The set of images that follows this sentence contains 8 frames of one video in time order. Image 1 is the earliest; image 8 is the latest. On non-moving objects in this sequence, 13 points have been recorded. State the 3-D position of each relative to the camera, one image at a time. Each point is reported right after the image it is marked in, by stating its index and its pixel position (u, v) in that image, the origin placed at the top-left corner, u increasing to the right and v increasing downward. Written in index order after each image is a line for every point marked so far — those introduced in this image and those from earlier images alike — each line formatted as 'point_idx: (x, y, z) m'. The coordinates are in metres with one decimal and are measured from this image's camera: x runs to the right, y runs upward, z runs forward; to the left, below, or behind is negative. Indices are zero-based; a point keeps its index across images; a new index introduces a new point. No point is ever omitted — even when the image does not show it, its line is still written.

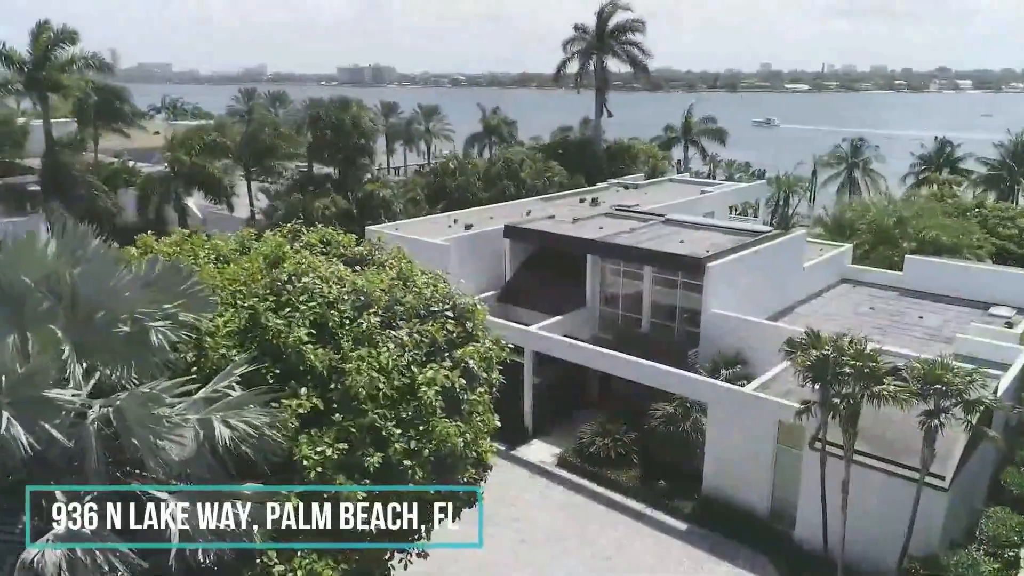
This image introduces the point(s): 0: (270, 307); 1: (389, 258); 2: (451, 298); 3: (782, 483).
0: (-3.5, -0.3, +11.2) m
1: (-2.3, +0.7, +14.2) m
2: (-1.0, -0.2, +13.2) m
3: (+6.4, -4.6, +18.4) m
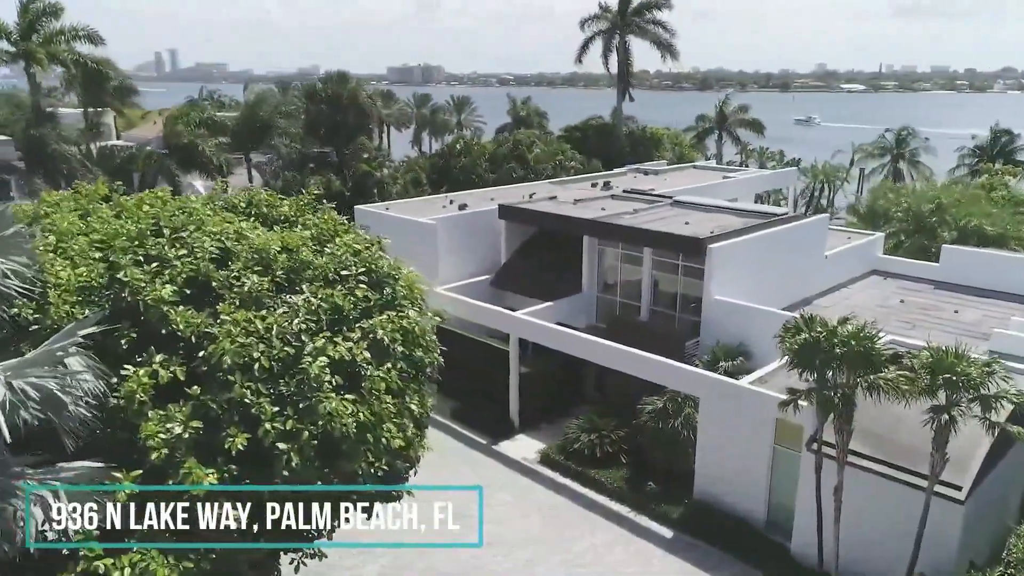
0: (-4.7, +0.3, +9.7) m
1: (-3.2, +1.2, +12.6) m
2: (-2.0, +0.4, +11.5) m
3: (+5.6, -4.2, +16.3) m
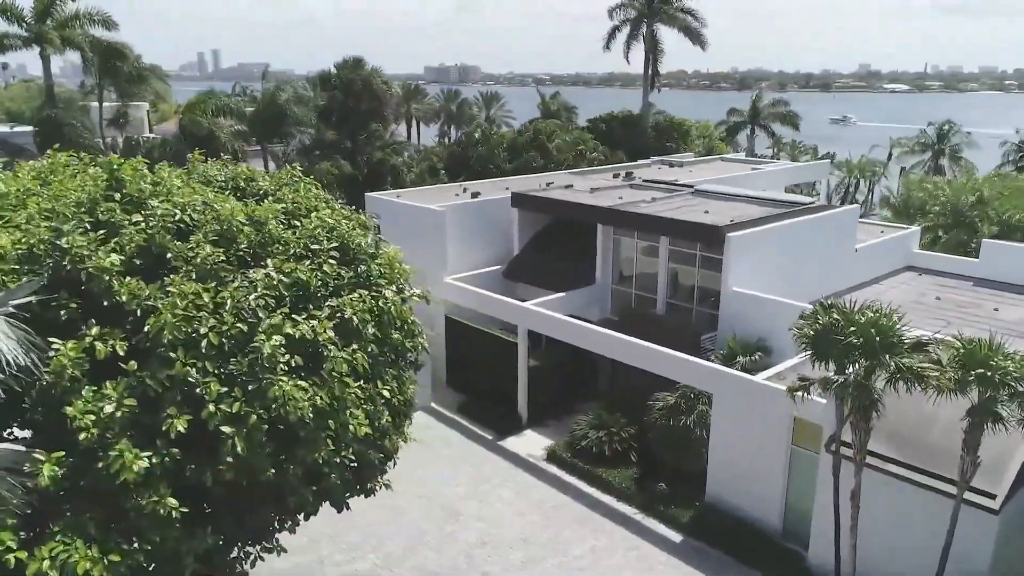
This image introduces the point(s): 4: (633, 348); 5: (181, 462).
0: (-4.9, +0.7, +9.0) m
1: (-3.4, +1.5, +11.8) m
2: (-2.2, +0.7, +10.7) m
3: (+5.5, -4.0, +15.1) m
4: (+2.8, -1.4, +18.2) m
5: (-3.4, -1.8, +8.0) m
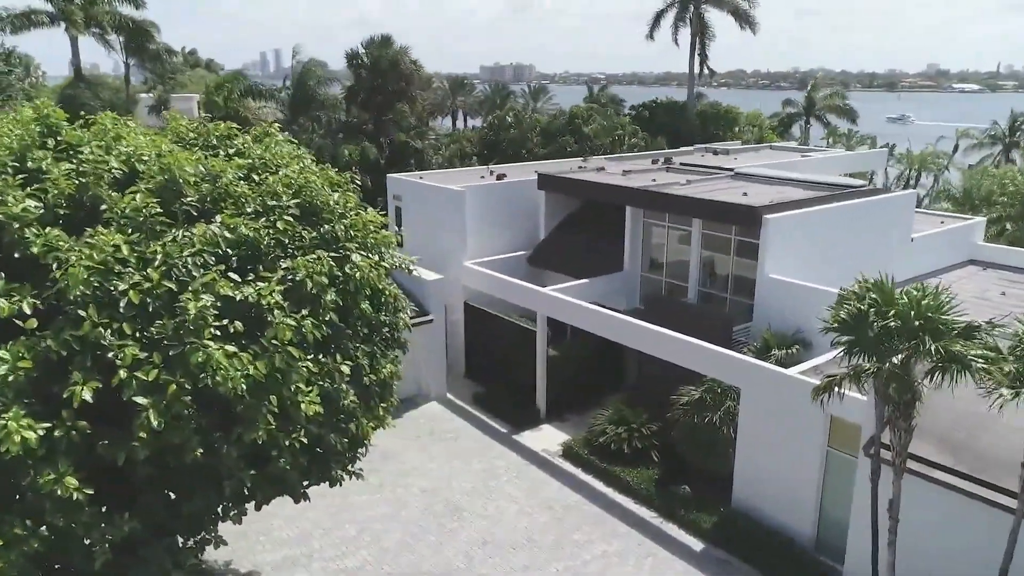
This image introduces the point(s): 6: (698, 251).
0: (-5.2, +1.2, +8.1) m
1: (-3.4, +2.0, +10.8) m
2: (-2.4, +1.1, +9.6) m
3: (+5.5, -3.7, +13.5) m
4: (+3.1, -1.1, +16.8) m
5: (-3.8, -1.3, +7.0) m
6: (+4.7, +0.9, +19.6) m
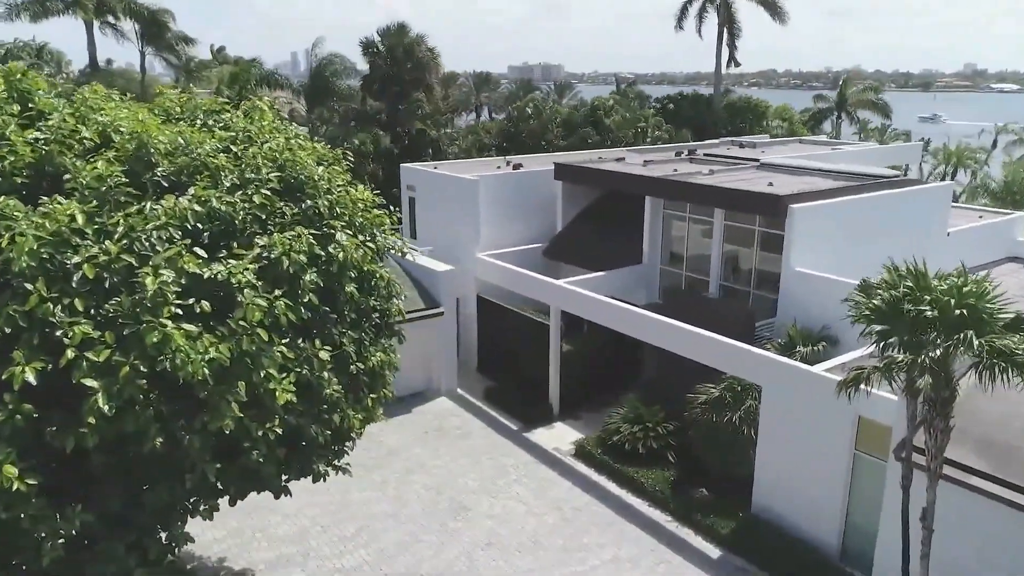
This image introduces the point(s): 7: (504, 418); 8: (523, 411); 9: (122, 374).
0: (-5.2, +1.4, +7.6) m
1: (-3.4, +2.2, +10.2) m
2: (-2.4, +1.3, +9.0) m
3: (+5.6, -3.5, +12.6) m
4: (+3.3, -0.9, +15.9) m
5: (-3.9, -1.1, +6.4) m
6: (+5.0, +1.1, +18.8) m
7: (-0.2, -3.2, +19.2) m
8: (+0.3, -3.0, +19.2) m
9: (-3.2, -0.7, +6.3) m
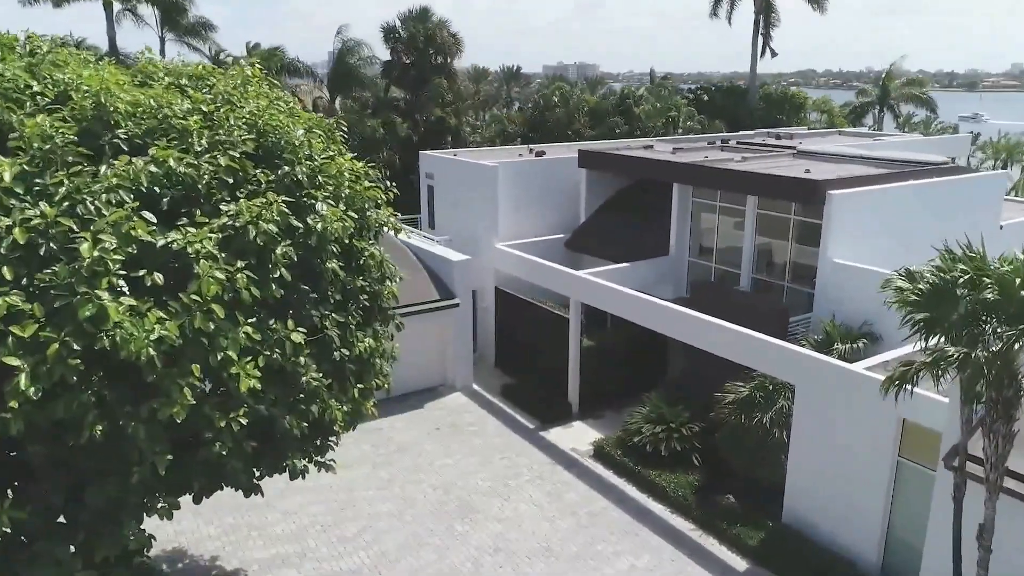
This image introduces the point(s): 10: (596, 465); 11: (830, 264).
0: (-5.3, +1.7, +6.9) m
1: (-3.3, +2.5, +9.4) m
2: (-2.4, +1.6, +8.1) m
3: (+5.7, -3.4, +11.4) m
4: (+3.6, -0.7, +14.8) m
5: (-4.0, -0.8, +5.6) m
6: (+5.4, +1.2, +17.6) m
7: (+0.2, -3.0, +18.2) m
8: (+0.7, -2.8, +18.2) m
9: (-3.3, -0.4, +5.5) m
10: (+1.7, -3.6, +15.8) m
11: (+6.3, +0.5, +15.3) m
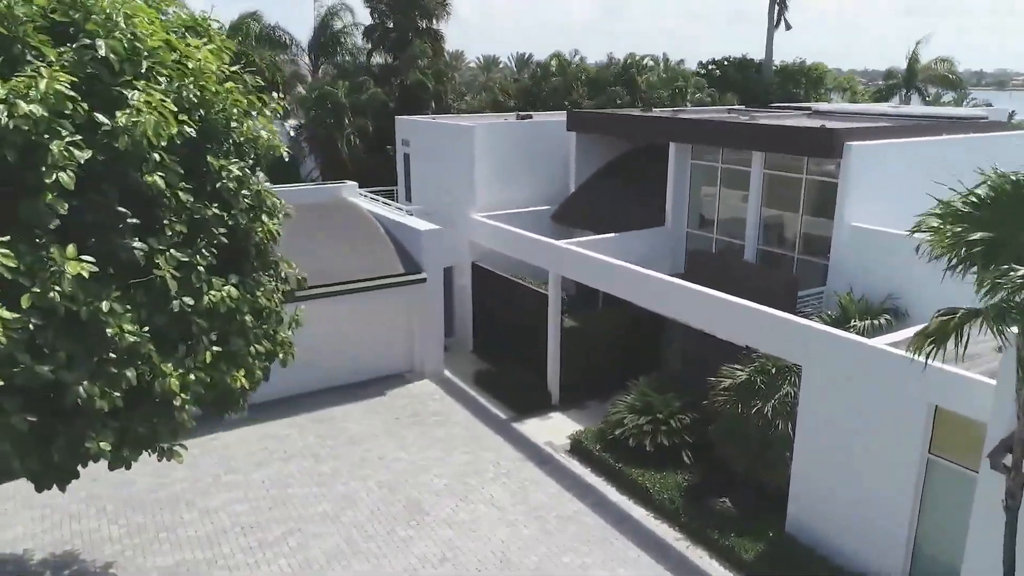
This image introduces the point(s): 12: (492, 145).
0: (-6.1, +2.3, +4.9) m
1: (-4.1, +3.1, +7.4) m
2: (-3.2, +2.1, +6.1) m
3: (+5.0, -2.9, +9.2) m
4: (+2.9, -0.2, +12.7) m
5: (-4.9, -0.2, +3.6) m
6: (+4.9, +1.8, +15.3) m
7: (-0.4, -2.4, +16.1) m
8: (+0.1, -2.3, +16.1) m
9: (-4.2, +0.1, +3.5) m
10: (+1.1, -3.1, +13.7) m
11: (+5.6, +1.0, +13.1) m
12: (-0.5, +3.4, +18.5) m
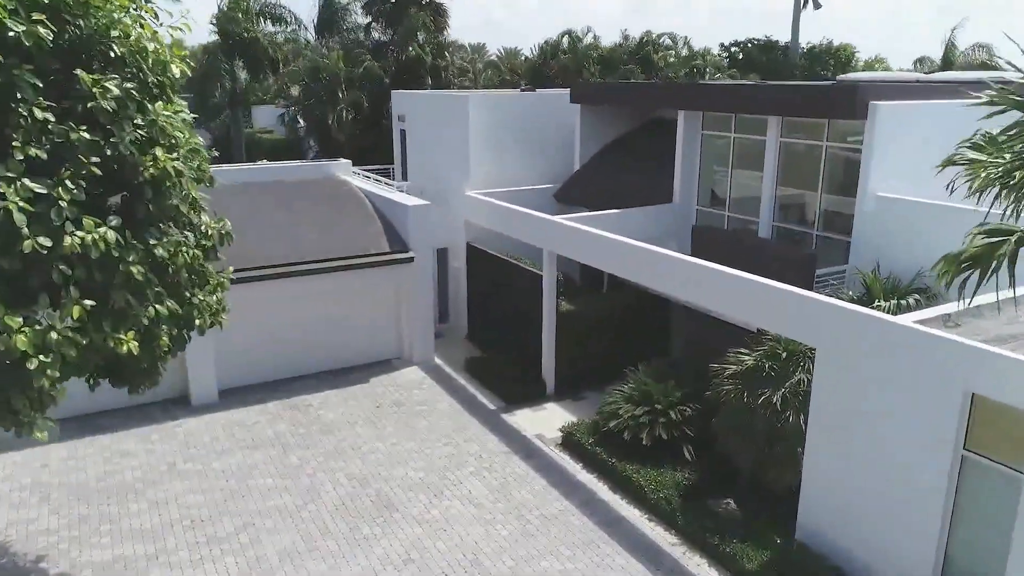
0: (-6.6, +2.7, +3.9) m
1: (-4.5, +3.5, +6.3) m
2: (-3.6, +2.6, +4.9) m
3: (+4.6, -2.5, +7.8) m
4: (+2.7, +0.2, +11.3) m
5: (-5.5, +0.2, +2.6) m
6: (+4.7, +2.1, +14.0) m
7: (-0.5, -2.0, +14.9) m
8: (-0.1, -1.9, +14.9) m
9: (-4.7, +0.6, +2.4) m
10: (+0.8, -2.7, +12.4) m
11: (+5.4, +1.3, +11.6) m
12: (-0.5, +3.8, +17.3) m
